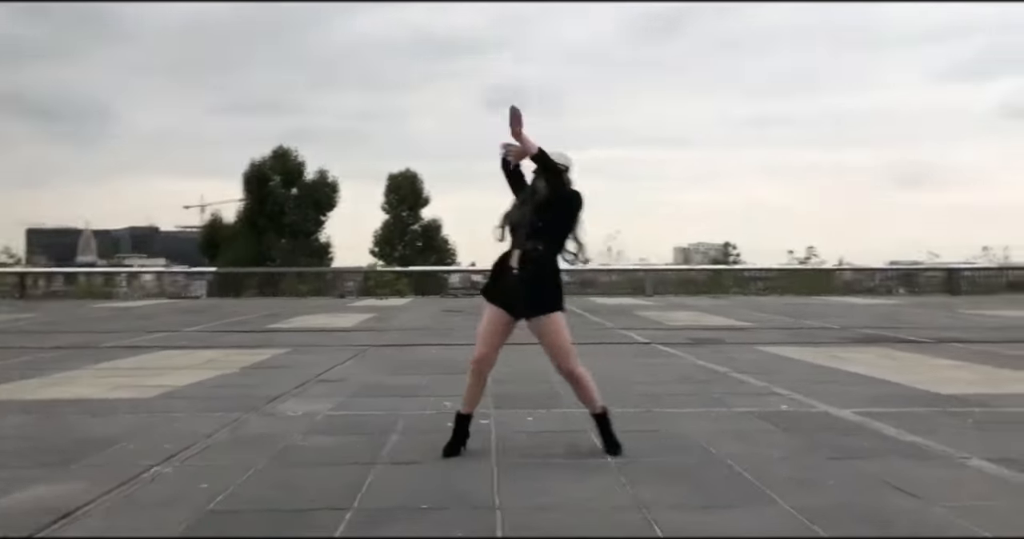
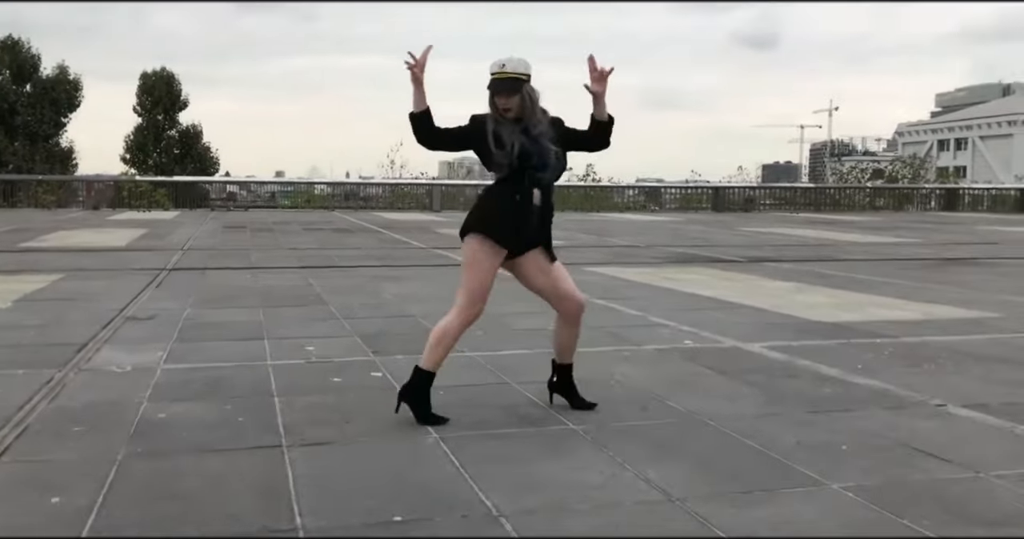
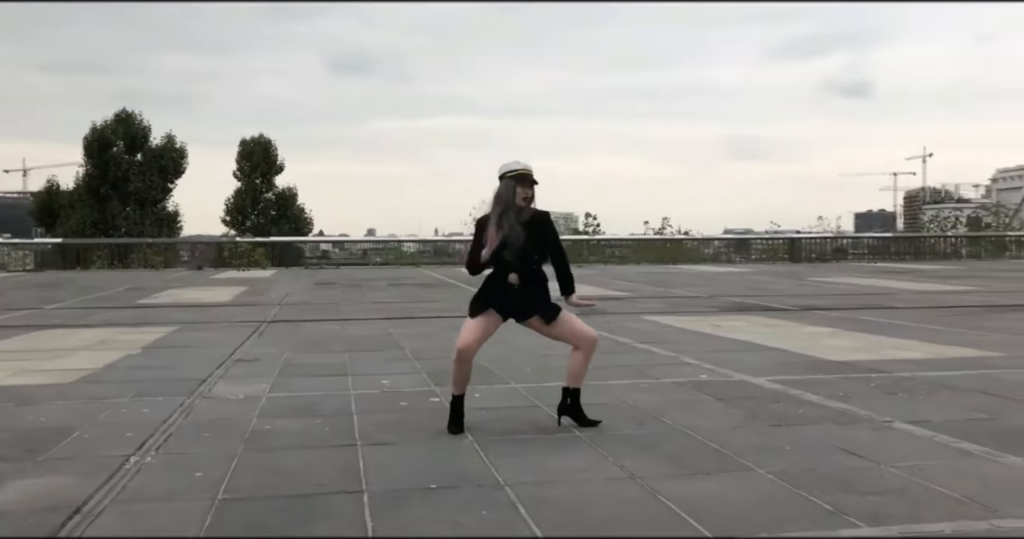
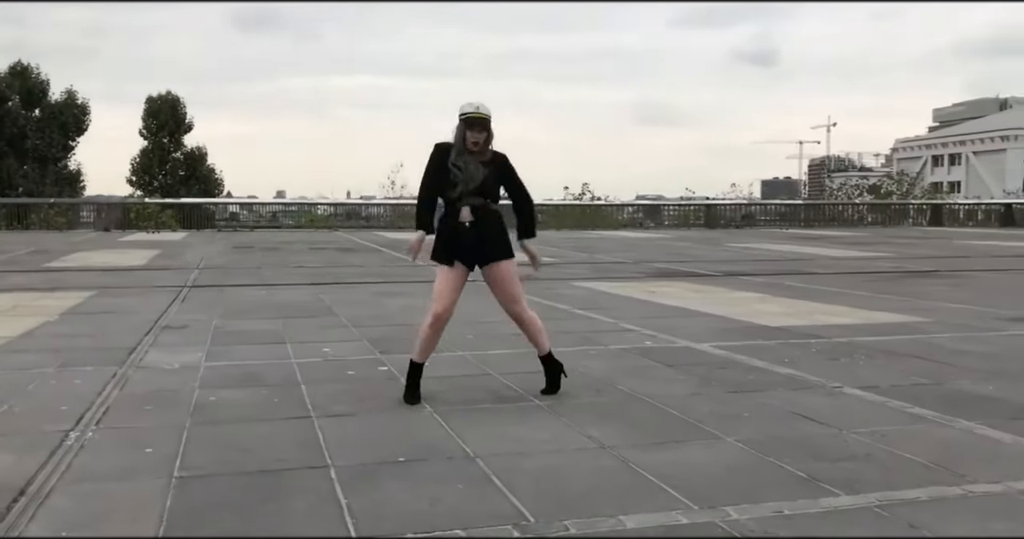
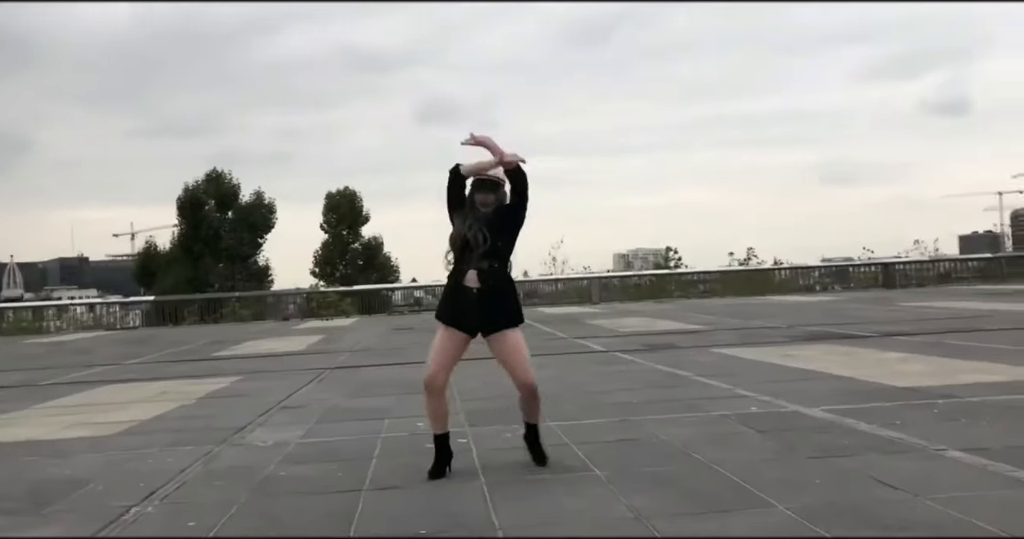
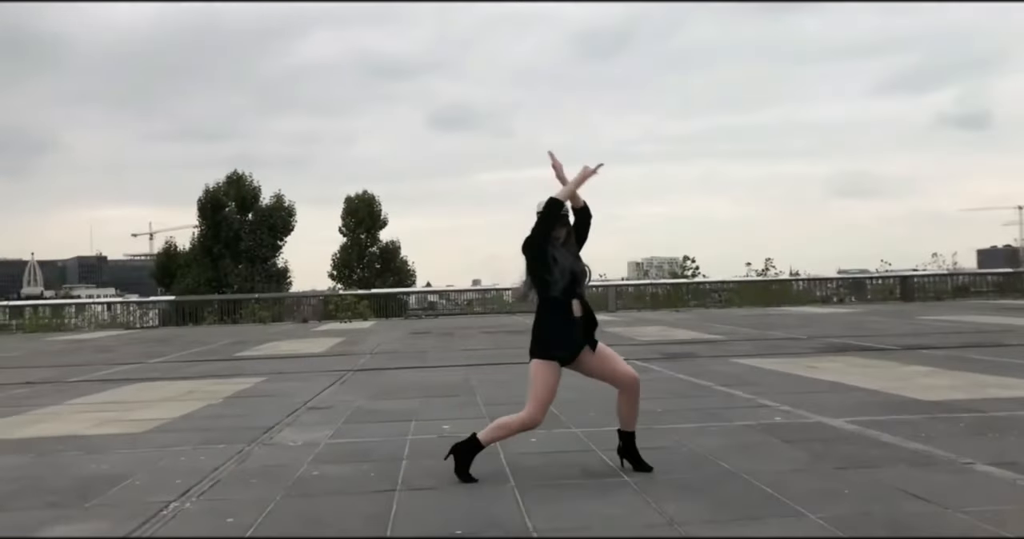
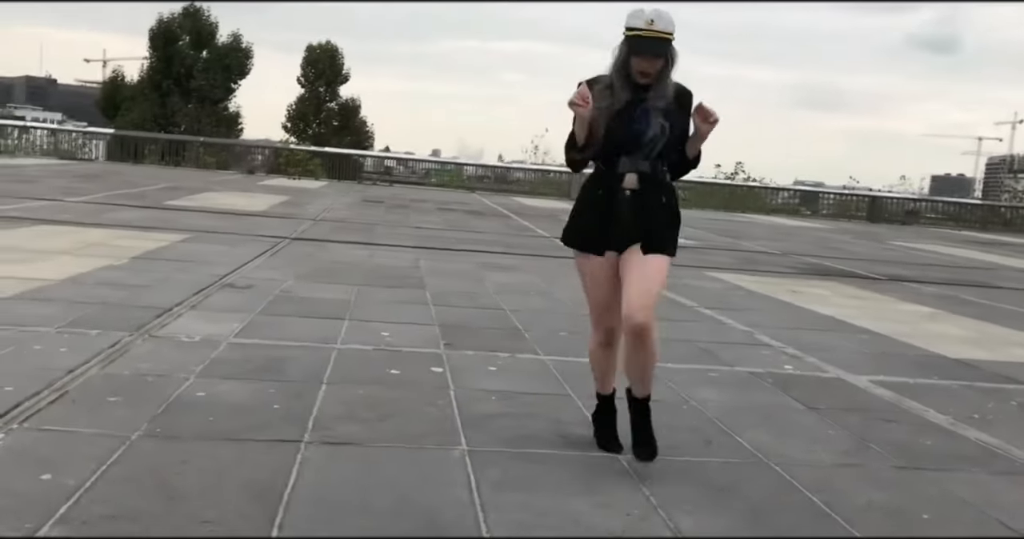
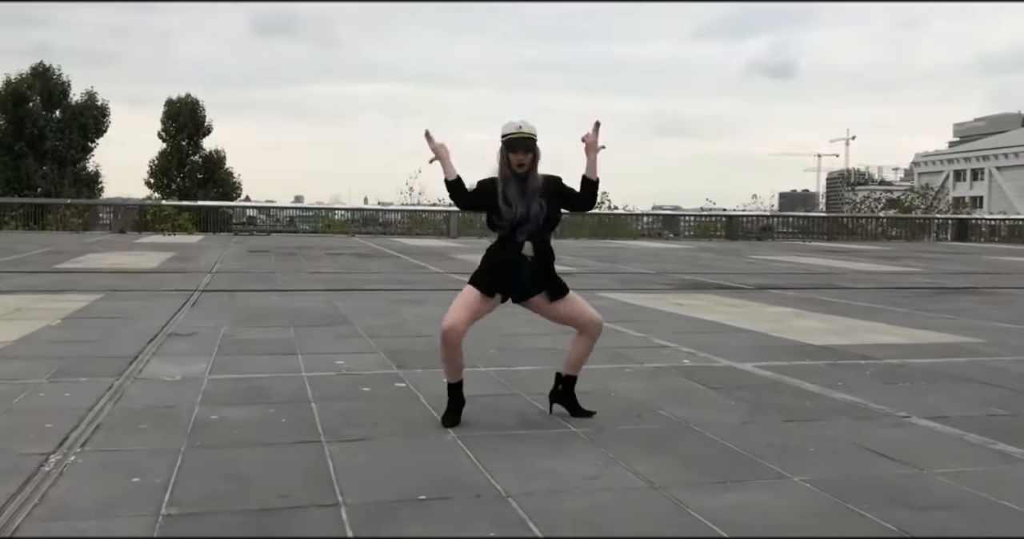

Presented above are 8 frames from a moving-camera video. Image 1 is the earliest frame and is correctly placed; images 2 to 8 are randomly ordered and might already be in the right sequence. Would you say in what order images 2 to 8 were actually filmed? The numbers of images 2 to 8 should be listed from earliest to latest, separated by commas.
5, 6, 3, 4, 8, 2, 7
